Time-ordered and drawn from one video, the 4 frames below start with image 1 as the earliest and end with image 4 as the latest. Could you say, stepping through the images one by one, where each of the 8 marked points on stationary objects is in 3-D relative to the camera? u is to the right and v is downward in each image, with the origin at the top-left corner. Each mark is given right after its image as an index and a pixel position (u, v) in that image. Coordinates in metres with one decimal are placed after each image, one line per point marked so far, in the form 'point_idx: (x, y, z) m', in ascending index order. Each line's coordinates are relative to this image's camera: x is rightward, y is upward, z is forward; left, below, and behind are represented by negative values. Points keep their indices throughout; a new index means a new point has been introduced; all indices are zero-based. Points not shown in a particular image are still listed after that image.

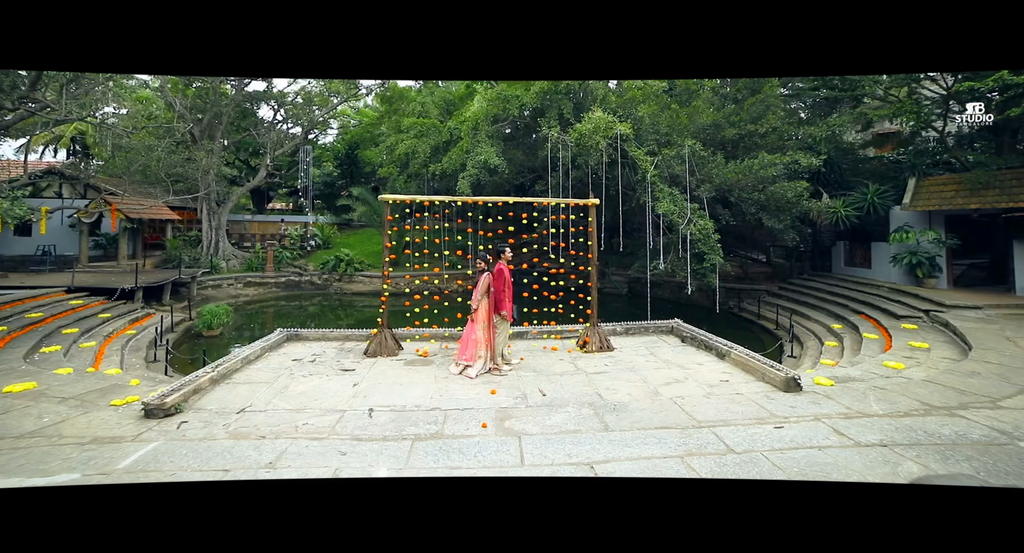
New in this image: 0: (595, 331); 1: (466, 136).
0: (+1.0, -0.7, +5.8) m
1: (-1.1, +3.5, +12.0) m
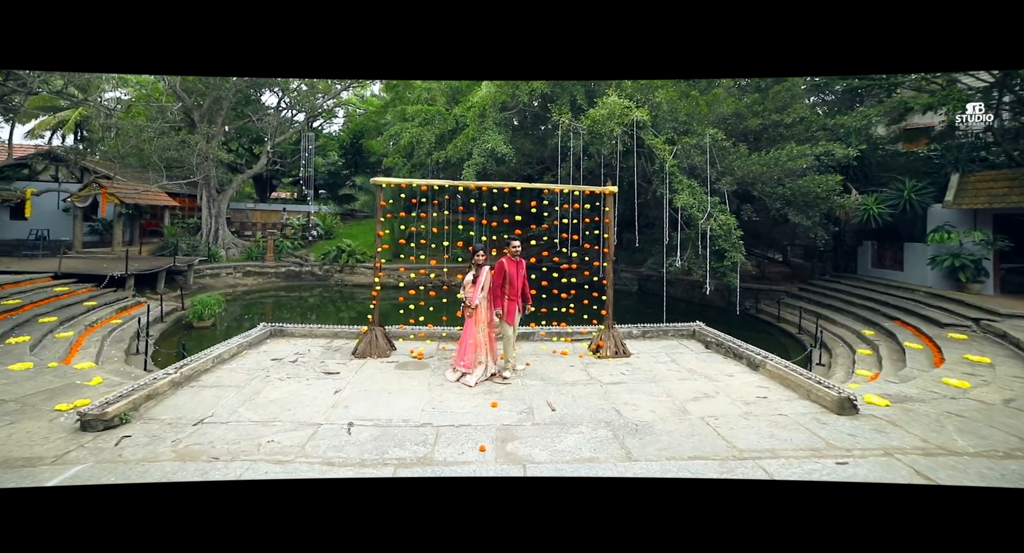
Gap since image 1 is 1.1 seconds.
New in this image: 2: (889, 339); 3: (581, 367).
0: (+1.1, -0.6, +5.2) m
1: (-0.9, +3.7, +11.4) m
2: (+5.3, -0.9, +6.7) m
3: (+0.7, -0.9, +4.8) m
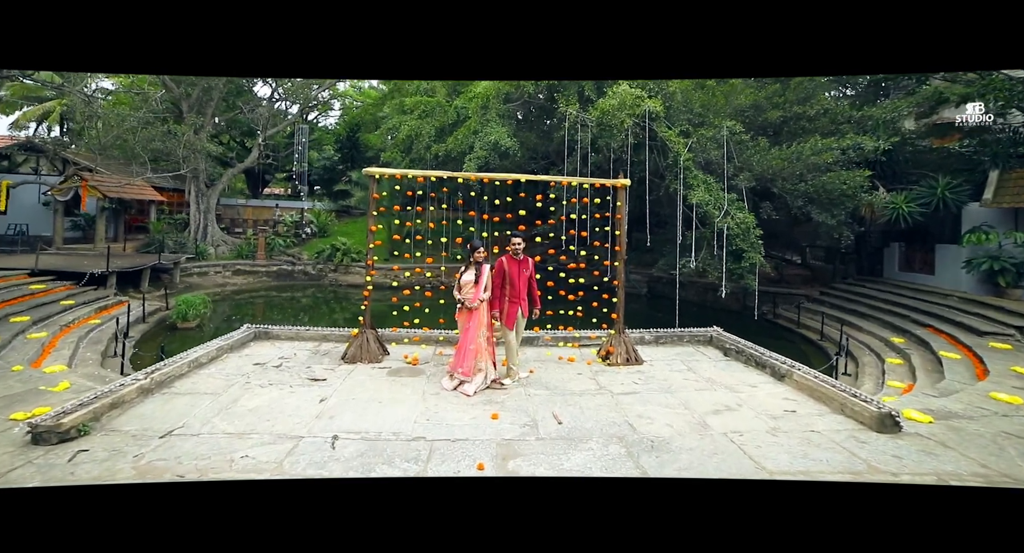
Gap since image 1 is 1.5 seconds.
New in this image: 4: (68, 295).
0: (+1.1, -0.7, +4.9) m
1: (-0.9, +3.7, +11.1) m
2: (+5.3, -0.9, +6.4) m
3: (+0.7, -0.9, +4.5) m
4: (-8.5, -0.3, +9.1) m
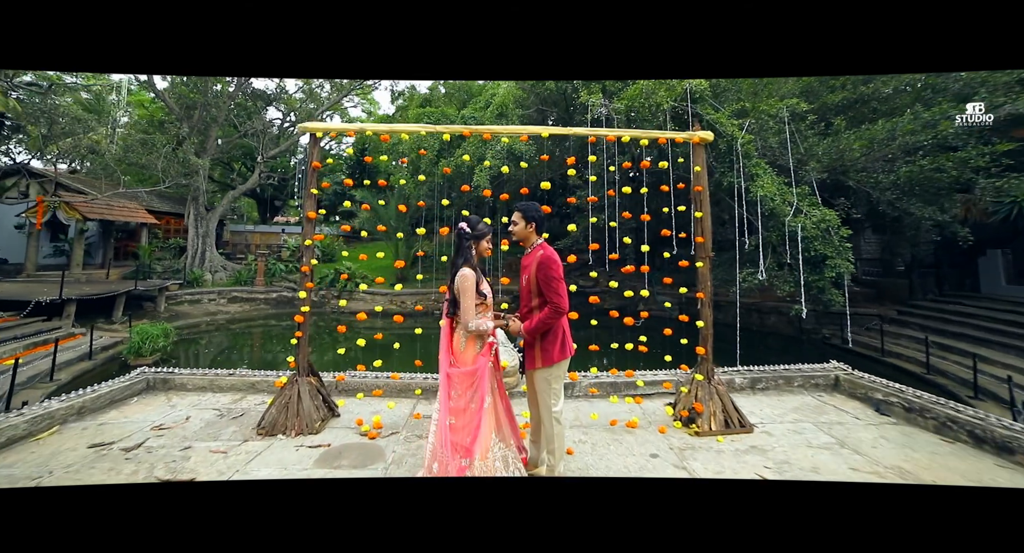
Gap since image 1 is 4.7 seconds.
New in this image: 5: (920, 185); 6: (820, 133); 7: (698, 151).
0: (+1.2, -0.7, +2.9) m
1: (-0.6, +3.3, +9.4) m
2: (+5.5, -1.0, +4.2) m
3: (+0.9, -1.0, +2.5) m
4: (-8.2, -0.8, +7.5) m
5: (+6.1, +1.3, +7.2) m
6: (+5.2, +2.4, +7.9) m
7: (+1.3, +0.9, +3.3) m
